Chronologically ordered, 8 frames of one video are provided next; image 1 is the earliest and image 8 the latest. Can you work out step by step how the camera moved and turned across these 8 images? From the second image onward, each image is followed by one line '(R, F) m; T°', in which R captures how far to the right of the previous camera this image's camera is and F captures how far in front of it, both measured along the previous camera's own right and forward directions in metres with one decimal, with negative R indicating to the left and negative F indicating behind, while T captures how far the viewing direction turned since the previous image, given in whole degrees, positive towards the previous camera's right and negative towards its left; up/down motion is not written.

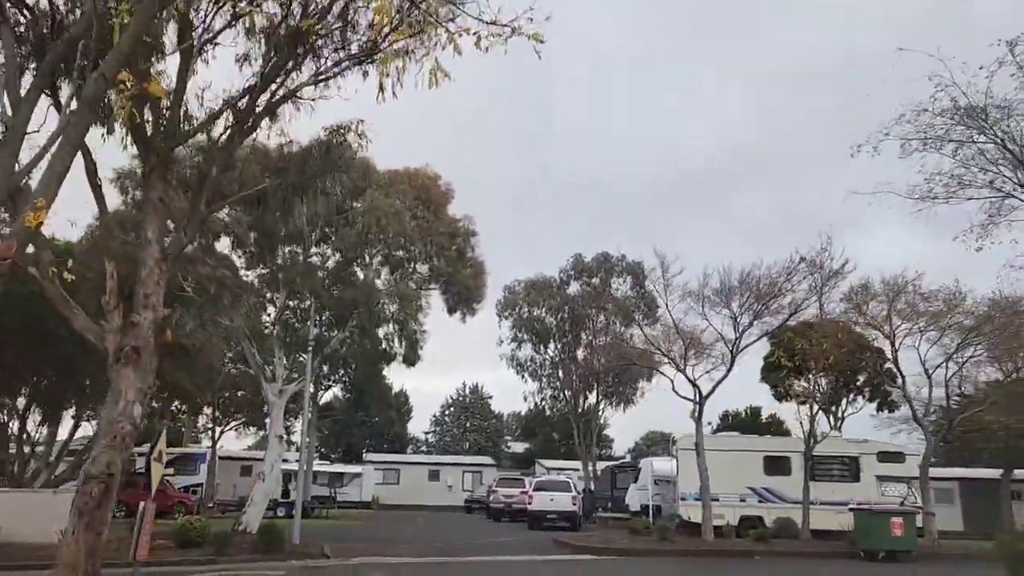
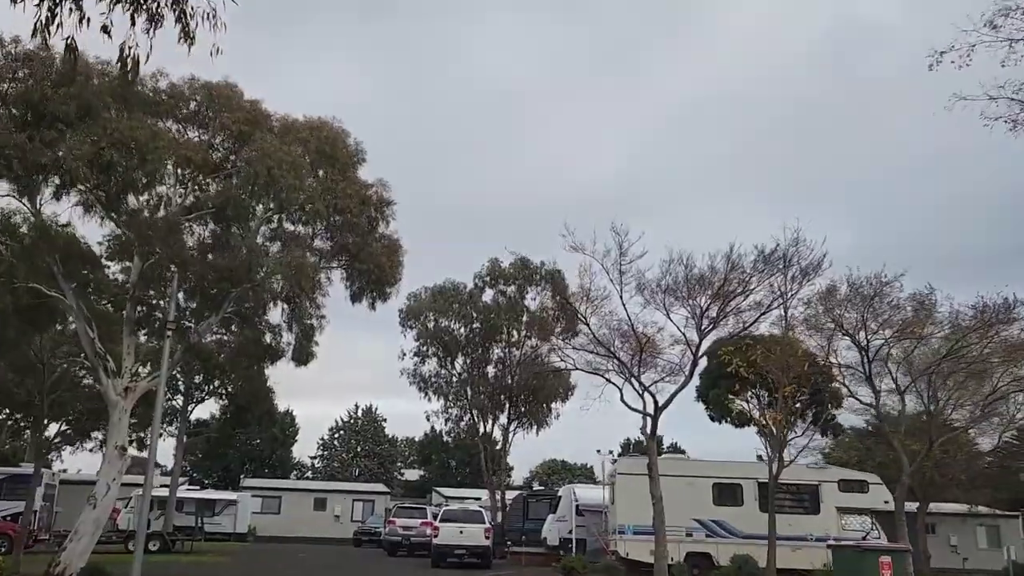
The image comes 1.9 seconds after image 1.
(-0.5, +4.0) m; +7°
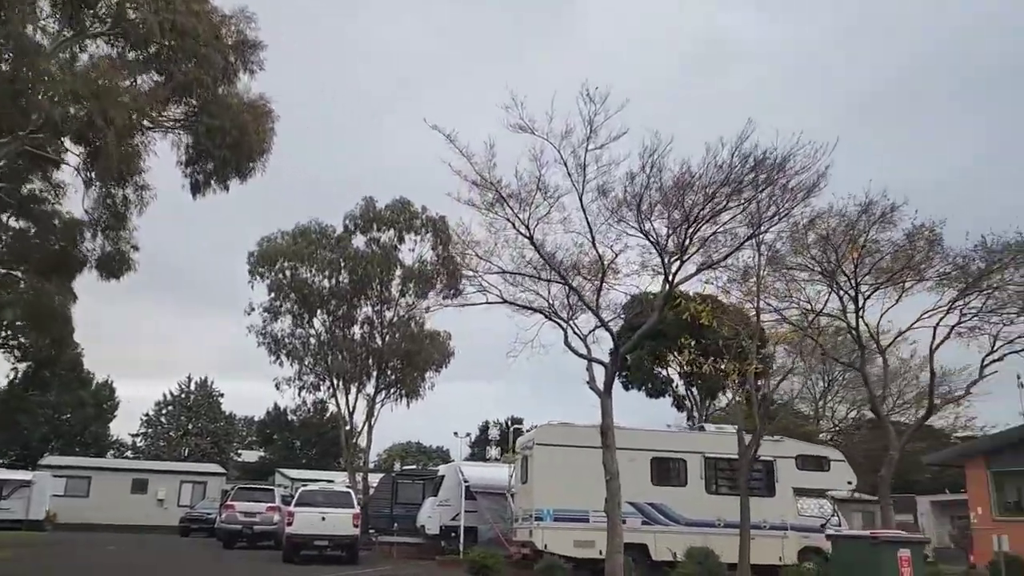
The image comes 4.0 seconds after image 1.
(-1.0, +5.1) m; +10°
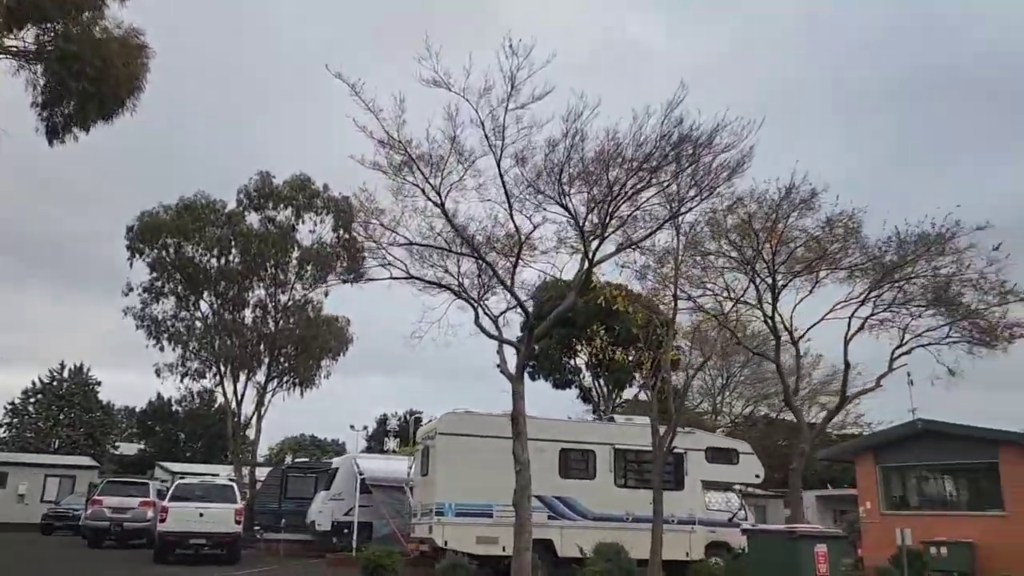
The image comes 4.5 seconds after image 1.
(-0.1, +1.1) m; +7°
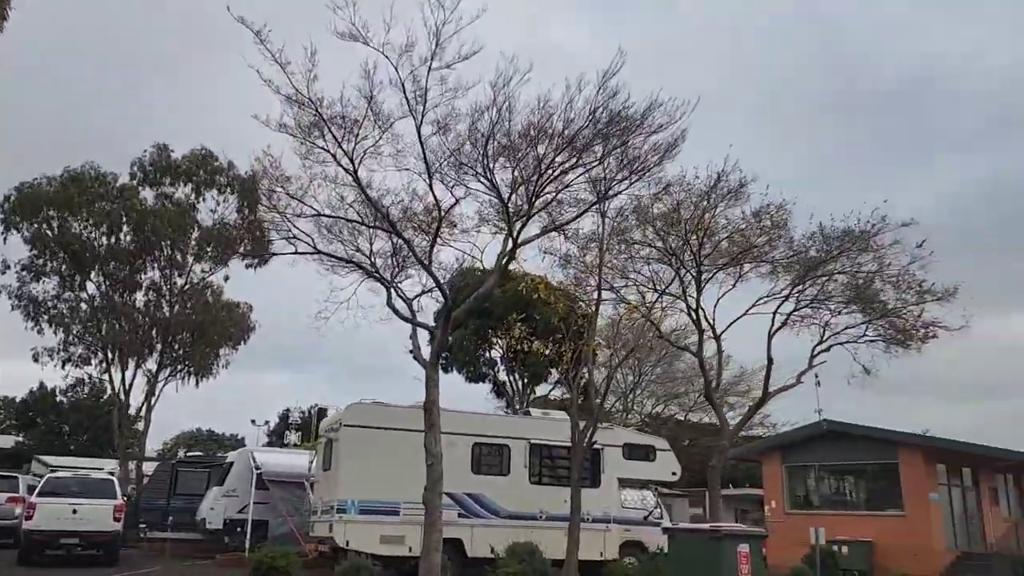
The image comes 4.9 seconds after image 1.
(-0.1, +0.9) m; +6°
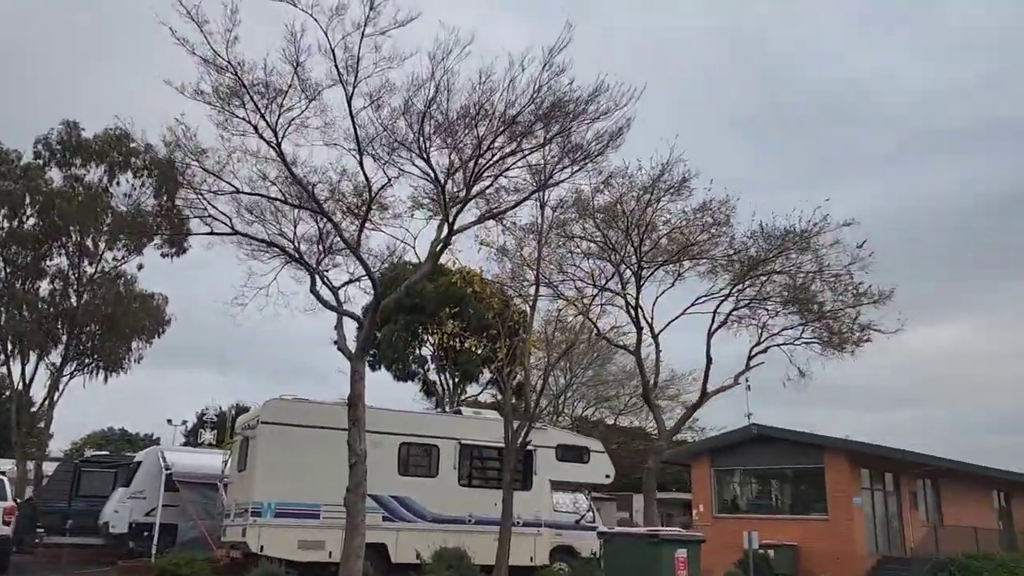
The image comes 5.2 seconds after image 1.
(0.0, +0.7) m; +5°
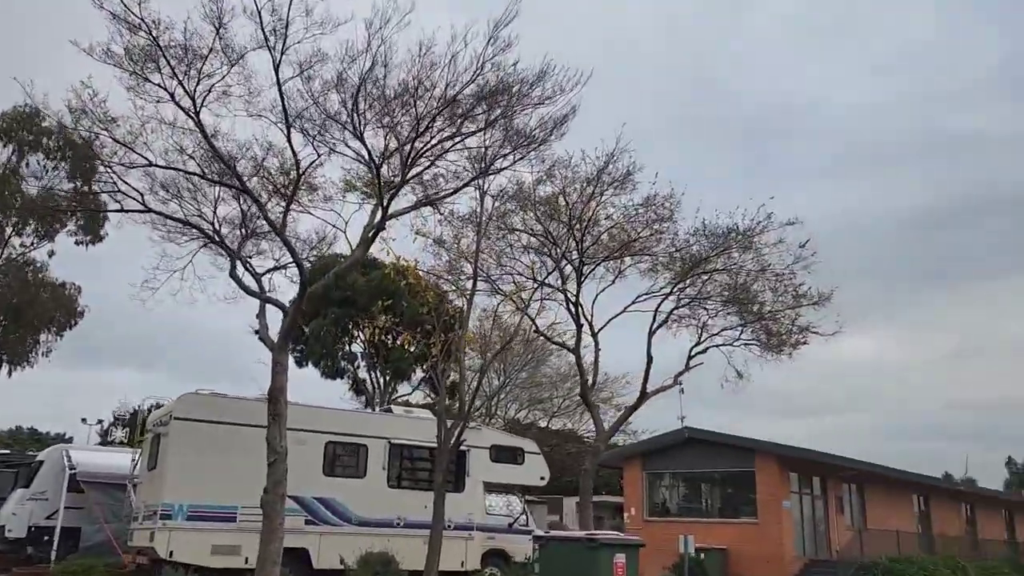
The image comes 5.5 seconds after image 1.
(0.0, +0.6) m; +5°
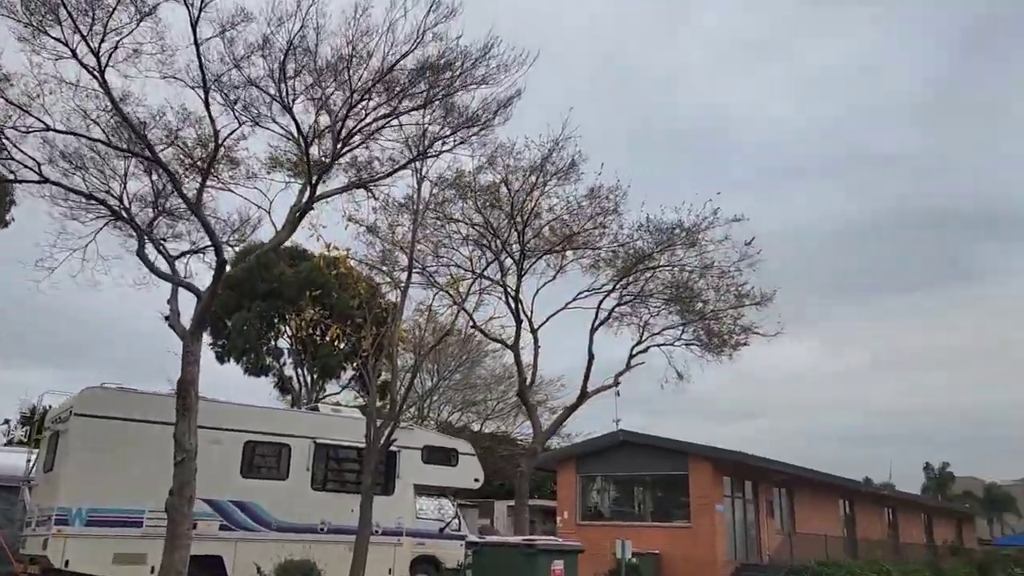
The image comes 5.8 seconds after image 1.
(0.0, +0.7) m; +5°
